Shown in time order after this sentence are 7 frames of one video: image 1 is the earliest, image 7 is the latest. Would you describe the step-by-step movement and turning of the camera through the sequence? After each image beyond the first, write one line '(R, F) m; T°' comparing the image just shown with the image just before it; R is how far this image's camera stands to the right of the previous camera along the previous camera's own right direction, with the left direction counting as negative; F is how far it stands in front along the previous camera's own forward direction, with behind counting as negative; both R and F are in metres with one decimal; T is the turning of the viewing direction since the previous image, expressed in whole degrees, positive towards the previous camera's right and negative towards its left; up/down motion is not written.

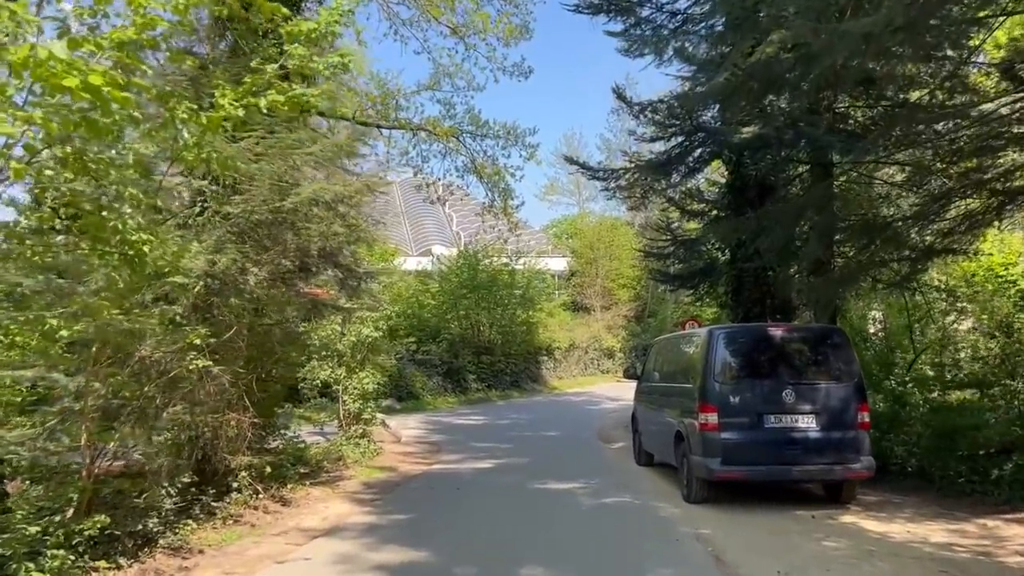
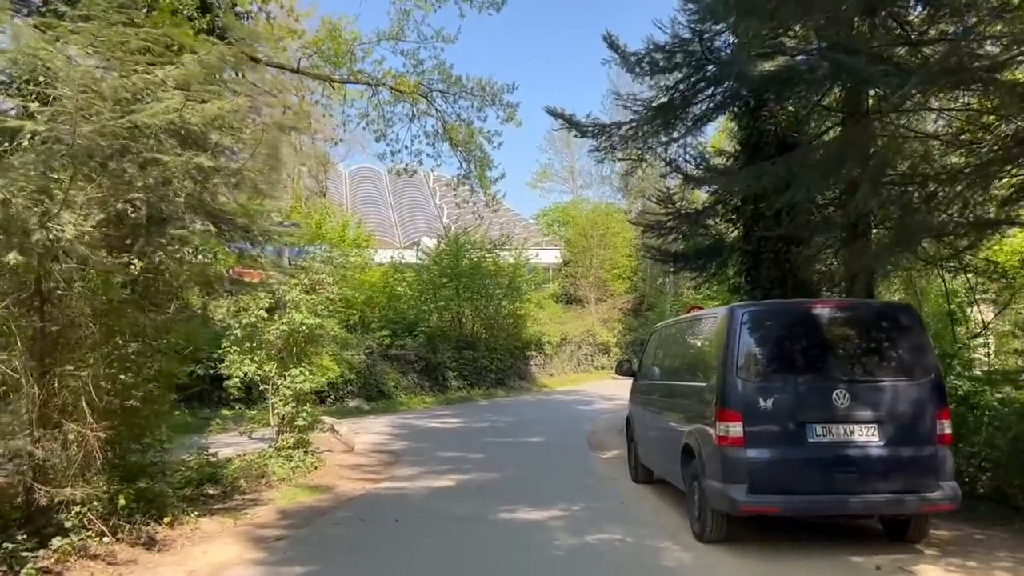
(+0.4, +2.4) m; 0°
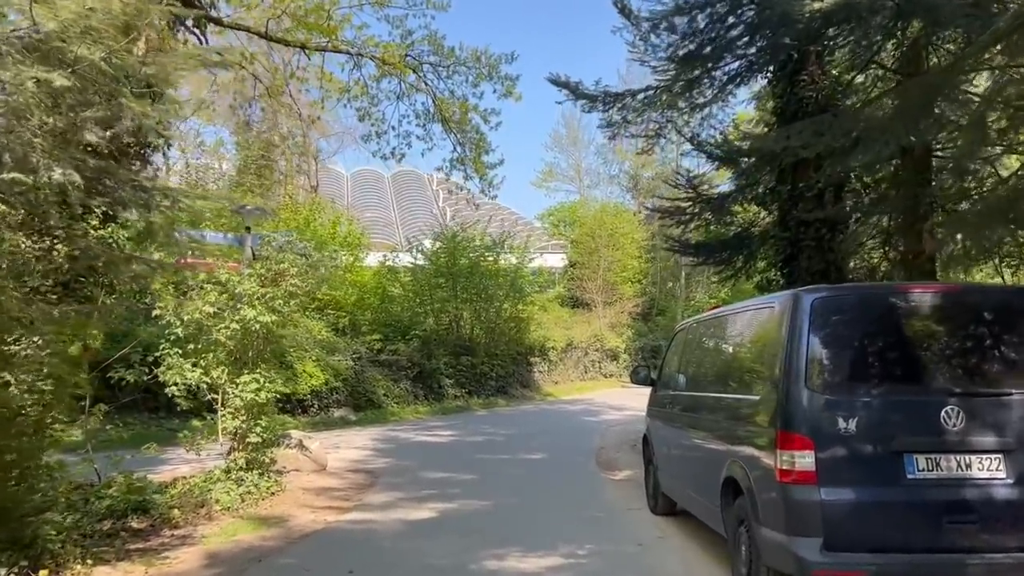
(+0.1, +1.7) m; 0°
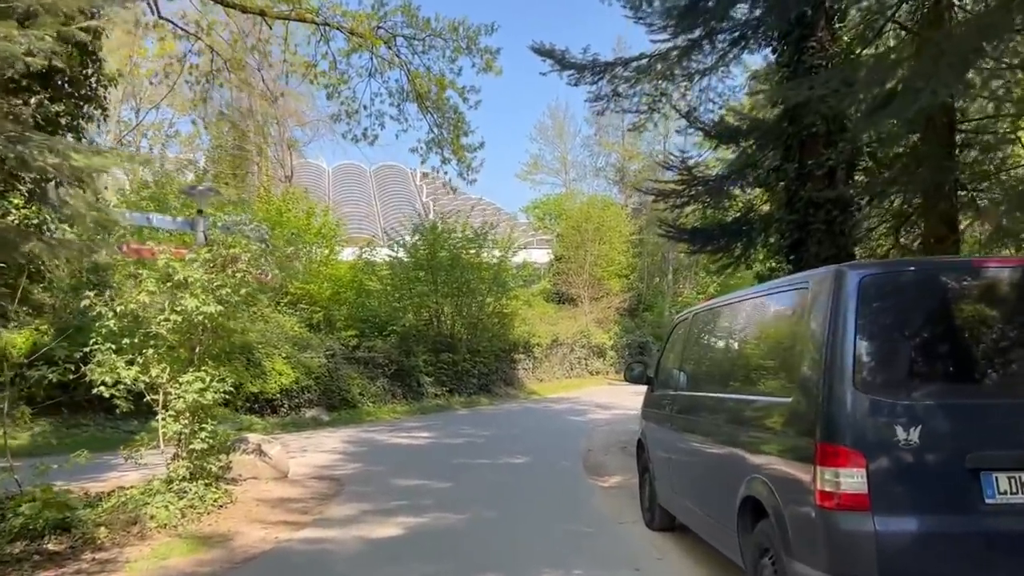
(+0.1, +1.0) m; +1°
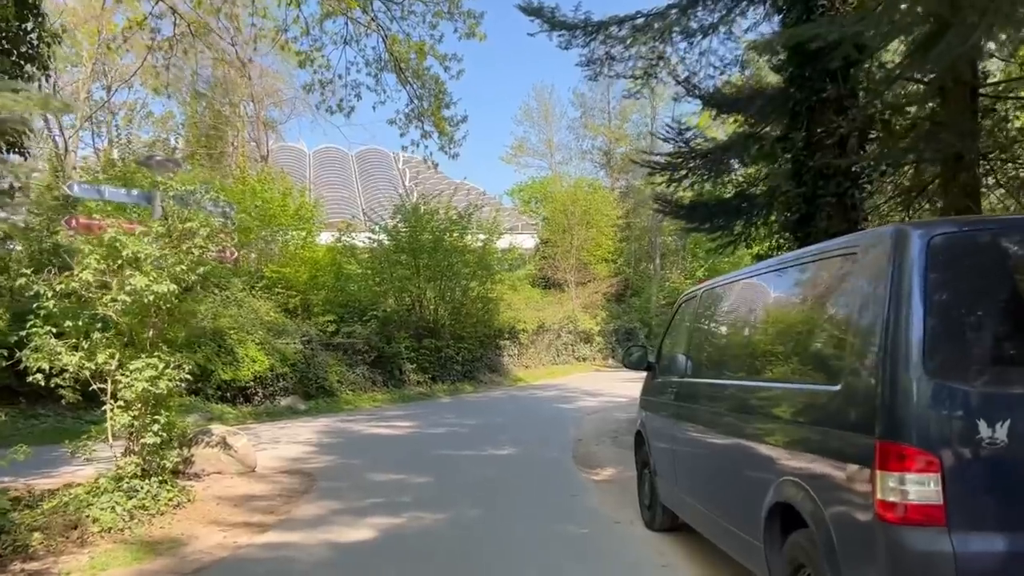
(0.0, +0.7) m; +1°
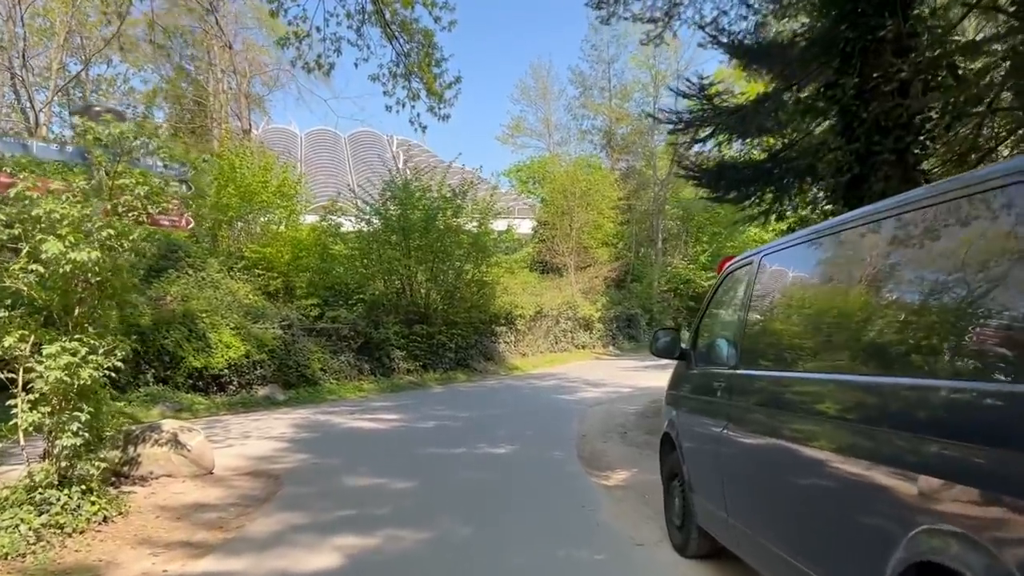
(0.0, +1.3) m; 0°
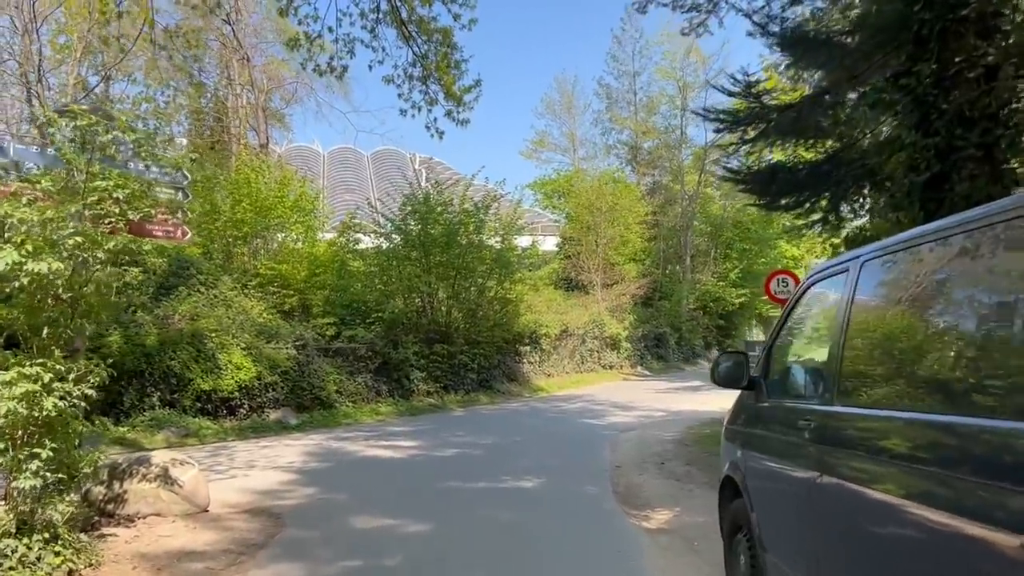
(0.0, +0.9) m; -2°
